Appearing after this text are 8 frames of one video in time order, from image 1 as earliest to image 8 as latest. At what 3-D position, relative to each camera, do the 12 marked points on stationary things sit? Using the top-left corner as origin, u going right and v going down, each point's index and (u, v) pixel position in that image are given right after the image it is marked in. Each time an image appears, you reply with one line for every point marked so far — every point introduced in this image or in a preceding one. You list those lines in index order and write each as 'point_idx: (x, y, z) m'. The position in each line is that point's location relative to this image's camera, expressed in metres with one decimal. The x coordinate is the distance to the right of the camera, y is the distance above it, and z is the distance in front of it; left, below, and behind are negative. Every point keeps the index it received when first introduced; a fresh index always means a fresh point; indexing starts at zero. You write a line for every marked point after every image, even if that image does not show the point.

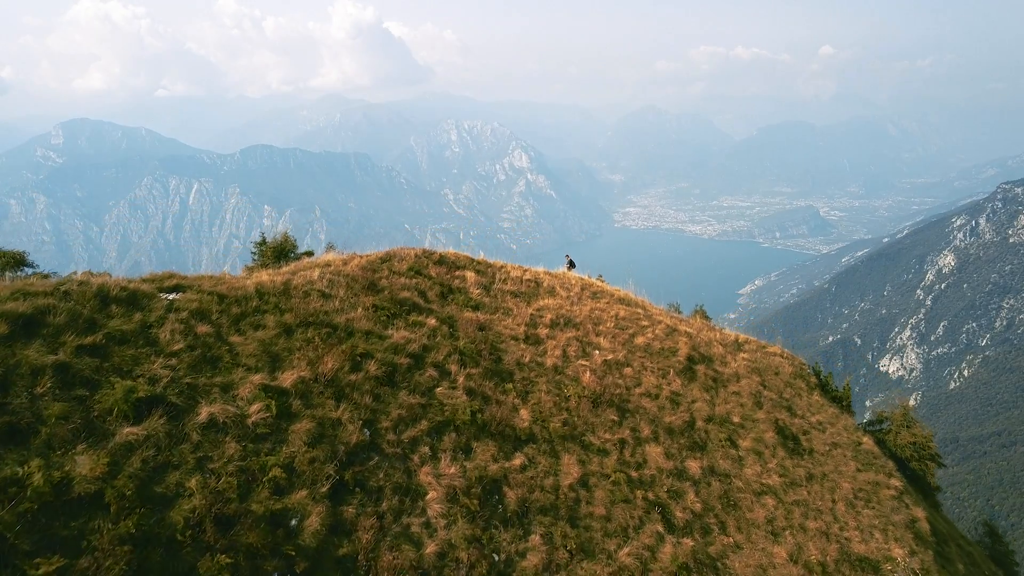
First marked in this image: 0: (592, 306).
0: (+3.1, -0.6, +16.6) m
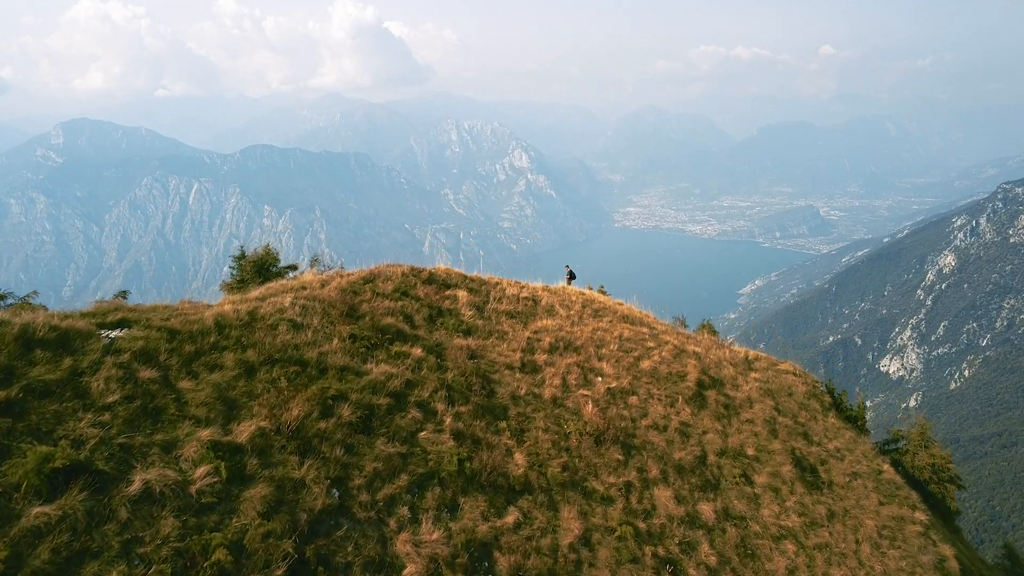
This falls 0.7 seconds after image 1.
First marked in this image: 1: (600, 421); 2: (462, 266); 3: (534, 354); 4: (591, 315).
0: (+3.0, -1.2, +15.5) m
1: (+2.2, -3.2, +11.4) m
2: (-1.8, +0.6, +16.6) m
3: (+0.6, -1.8, +12.7) m
4: (+2.9, -1.0, +16.1) m
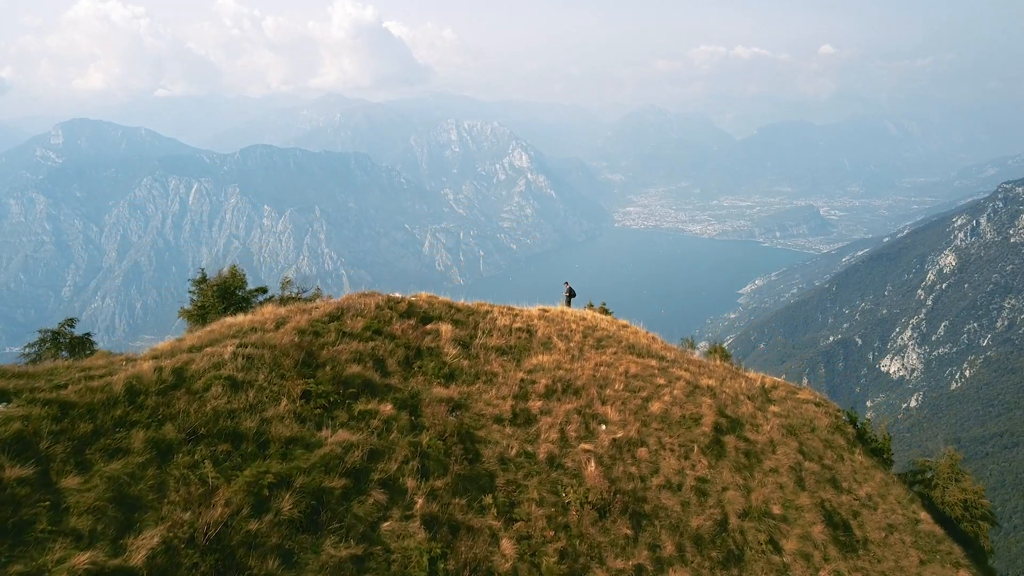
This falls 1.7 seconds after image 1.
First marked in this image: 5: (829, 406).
0: (+2.8, -2.1, +13.8) m
1: (+1.9, -4.1, +9.7) m
2: (-2.0, -0.3, +14.9) m
3: (+0.3, -2.6, +11.0) m
4: (+2.6, -1.9, +14.4) m
5: (+12.7, -4.7, +18.9) m
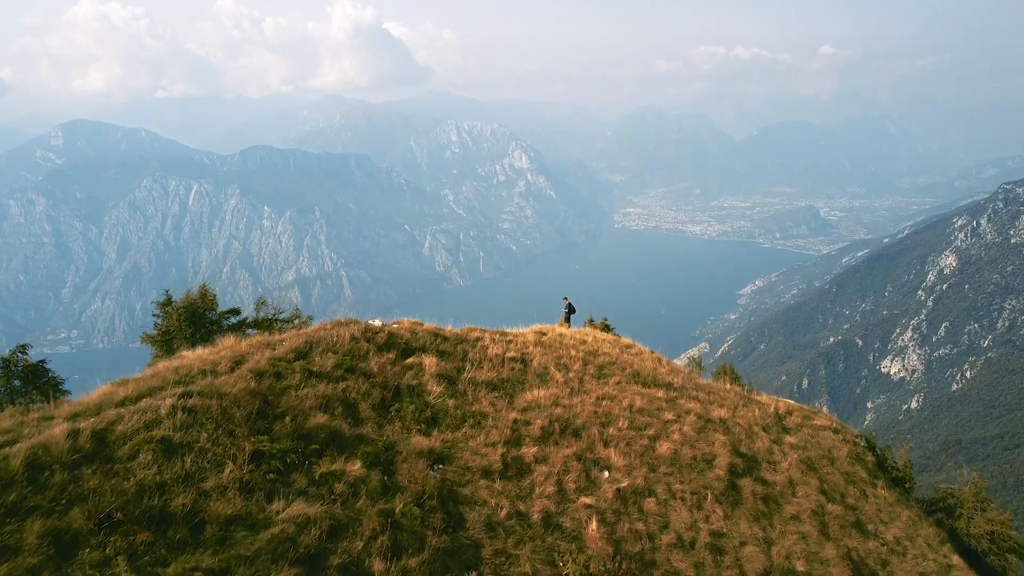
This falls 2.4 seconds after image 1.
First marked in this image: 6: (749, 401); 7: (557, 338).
0: (+2.6, -2.7, +12.5) m
1: (+1.7, -4.7, +8.4) m
2: (-2.2, -0.9, +13.6) m
3: (+0.2, -3.2, +9.7) m
4: (+2.5, -2.5, +13.2) m
5: (+12.5, -5.4, +17.6) m
6: (+8.1, -3.9, +16.2) m
7: (+1.4, -1.7, +15.2) m
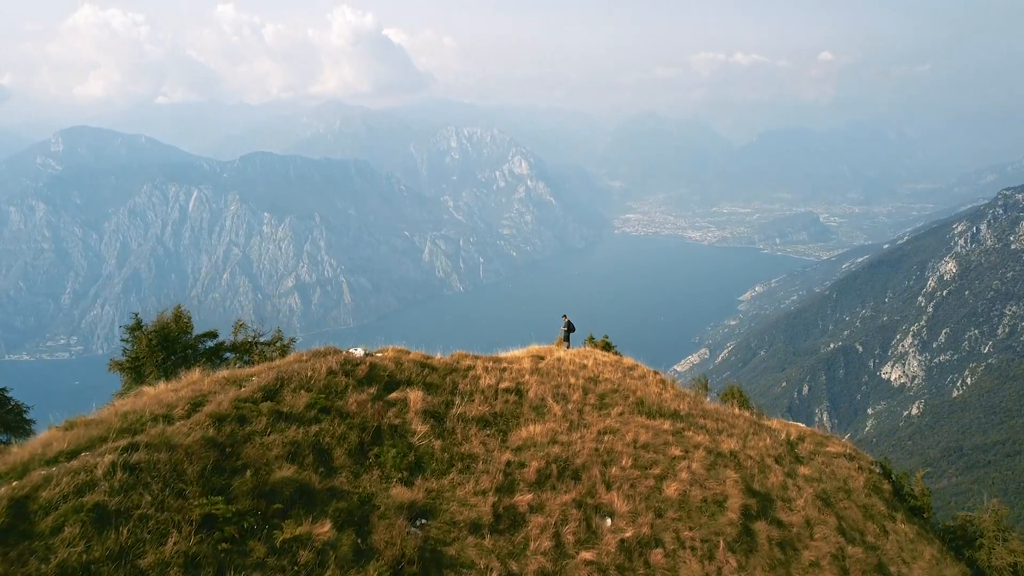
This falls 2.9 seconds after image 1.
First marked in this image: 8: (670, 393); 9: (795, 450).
0: (+2.4, -3.3, +11.6) m
1: (+1.6, -5.3, +7.5) m
2: (-2.3, -1.5, +12.8) m
3: (0.0, -3.8, +8.8) m
4: (+2.3, -3.1, +12.3) m
5: (+12.3, -6.0, +16.7) m
6: (+8.0, -4.5, +15.3) m
7: (+1.3, -2.3, +14.3) m
8: (+5.0, -3.3, +14.9) m
9: (+9.0, -5.1, +15.0) m
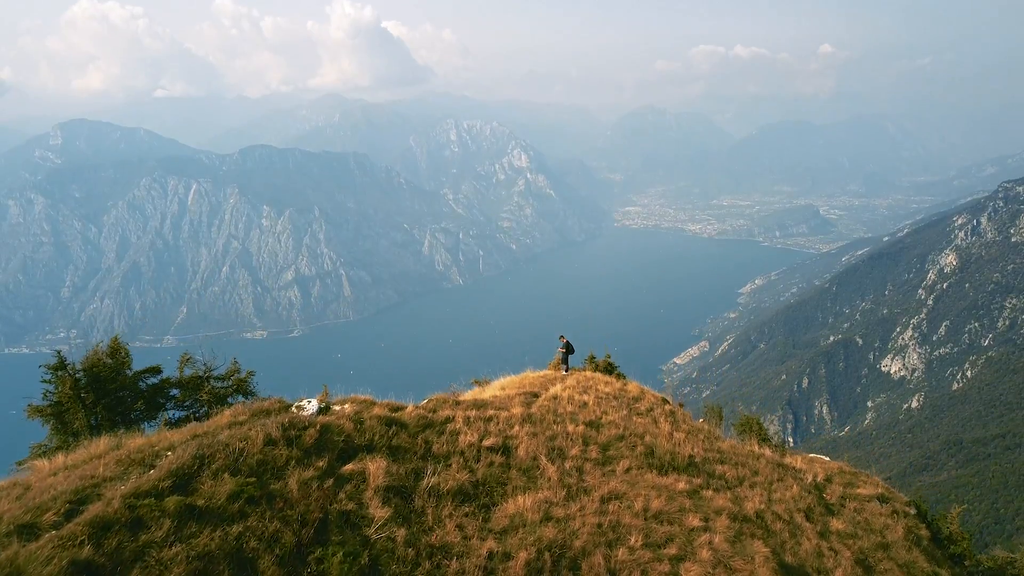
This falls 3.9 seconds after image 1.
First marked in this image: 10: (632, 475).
0: (+2.2, -4.0, +9.8) m
1: (+1.3, -6.1, +5.7) m
2: (-2.6, -2.3, +10.9) m
3: (-0.2, -4.6, +7.0) m
4: (+2.0, -3.9, +10.5) m
5: (+12.1, -6.7, +14.9) m
6: (+7.7, -5.2, +13.5) m
7: (+1.0, -3.0, +12.5) m
8: (+4.7, -3.9, +13.1) m
9: (+8.7, -5.8, +13.2) m
10: (+2.6, -4.0, +10.3) m
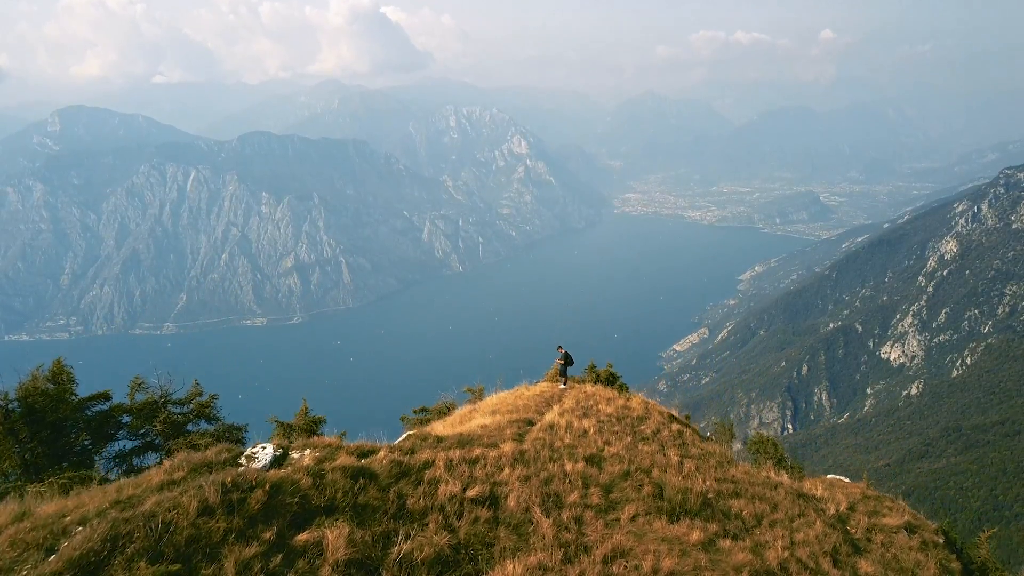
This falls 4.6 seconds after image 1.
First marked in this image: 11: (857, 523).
0: (+2.1, -5.3, +9.3) m
1: (+1.3, -7.4, +5.3) m
2: (-2.6, -3.5, +10.3) m
3: (-0.3, -5.9, +6.5) m
4: (+2.0, -5.1, +9.9) m
5: (+12.0, -7.8, +14.5) m
6: (+7.6, -6.3, +13.0) m
7: (+0.9, -4.2, +11.9) m
8: (+4.6, -5.1, +12.6) m
9: (+8.7, -7.0, +12.8) m
10: (+2.6, -5.3, +9.8) m
11: (+10.9, -7.2, +14.7) m
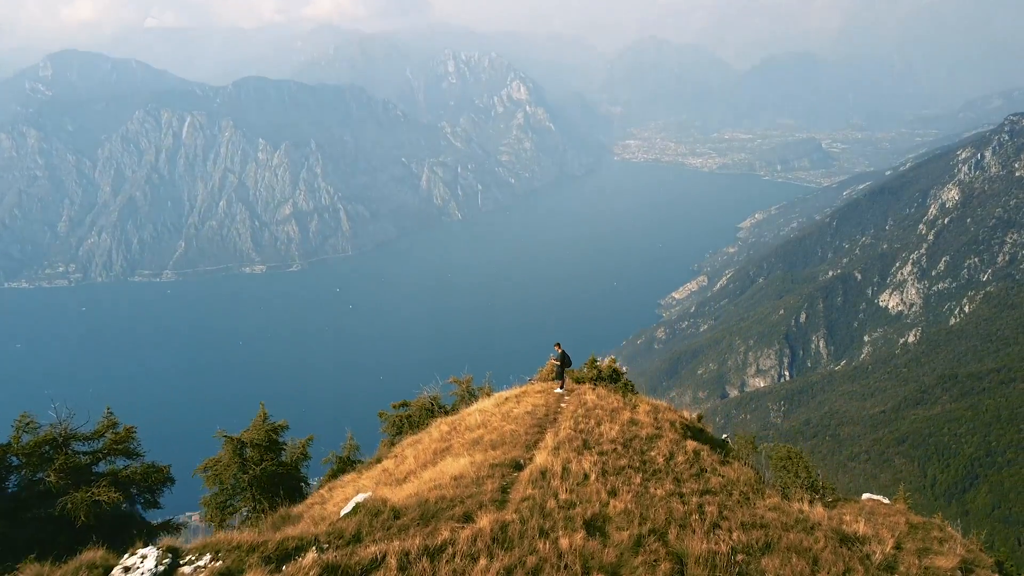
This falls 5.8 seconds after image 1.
0: (+1.4, -7.5, +4.5) m
1: (+0.6, -10.0, +0.7) m
2: (-3.4, -5.6, +5.3) m
3: (-1.0, -8.4, +1.7) m
4: (+1.3, -7.2, +5.1) m
5: (+11.3, -9.3, +9.9) m
6: (+6.9, -8.1, +8.2) m
7: (+0.2, -6.0, +7.0) m
8: (+3.9, -6.9, +7.7) m
9: (+8.0, -8.7, +8.1) m
10: (+1.9, -7.4, +4.9) m
11: (+10.2, -8.7, +10.0) m
